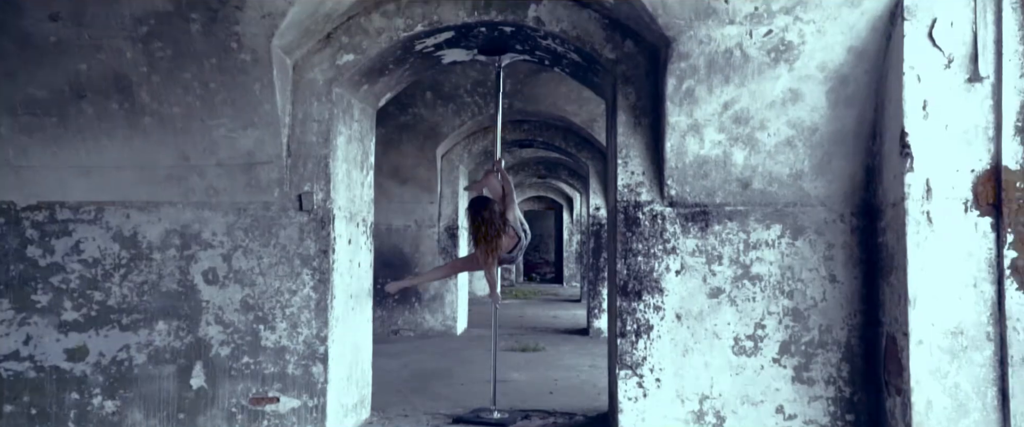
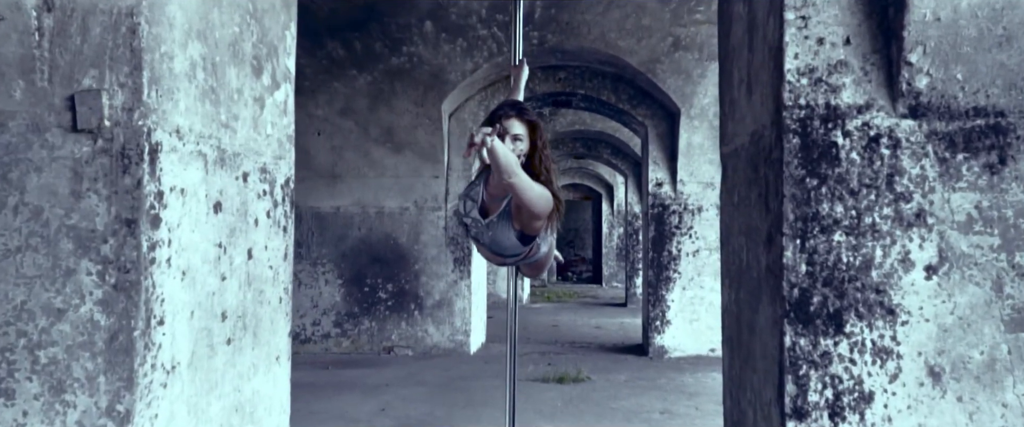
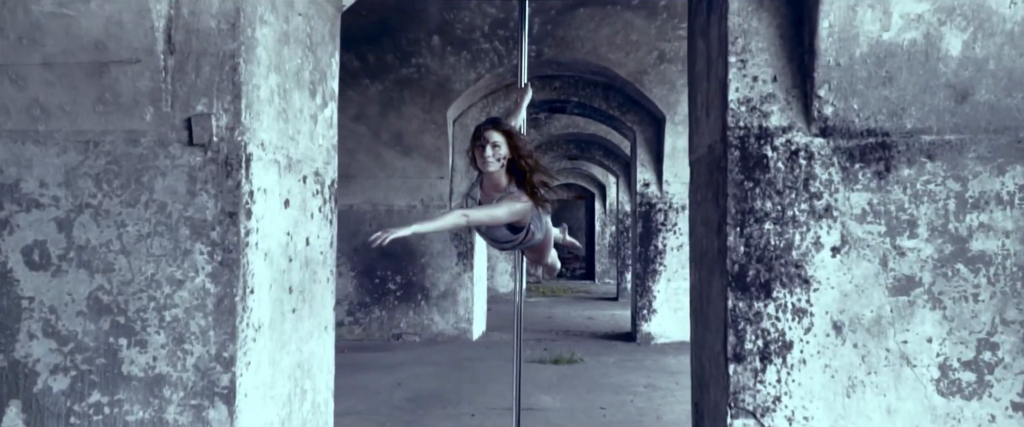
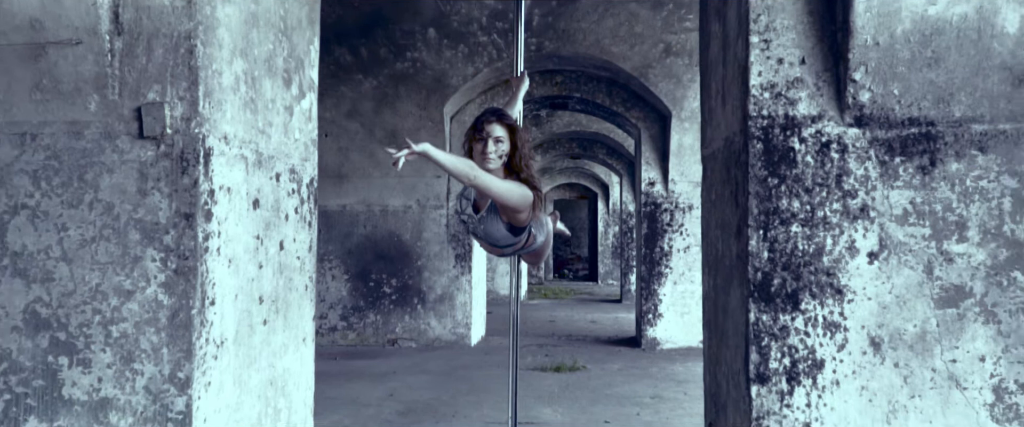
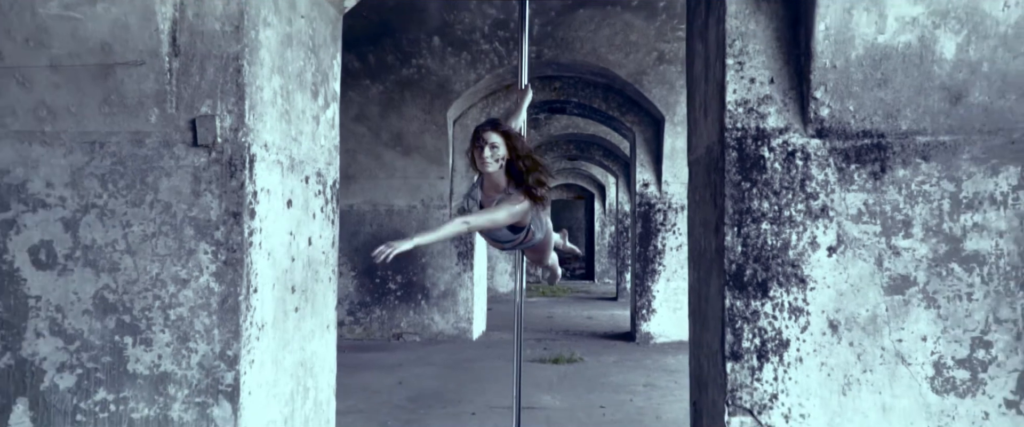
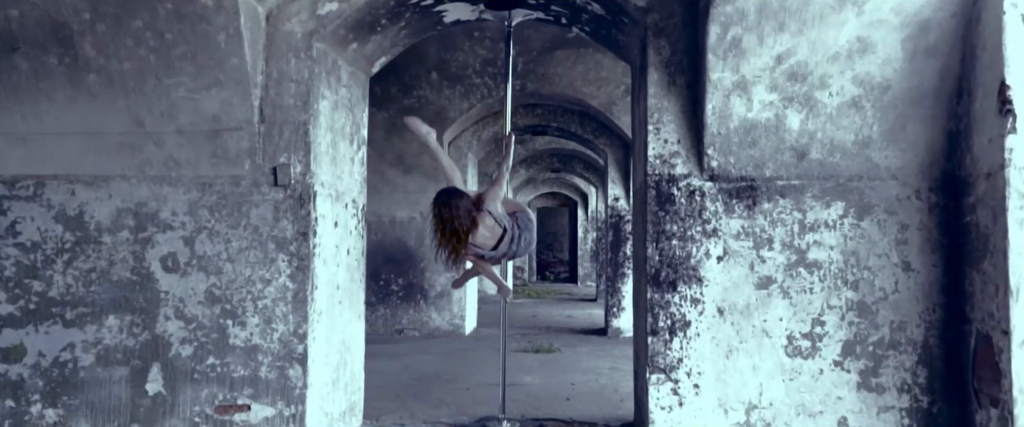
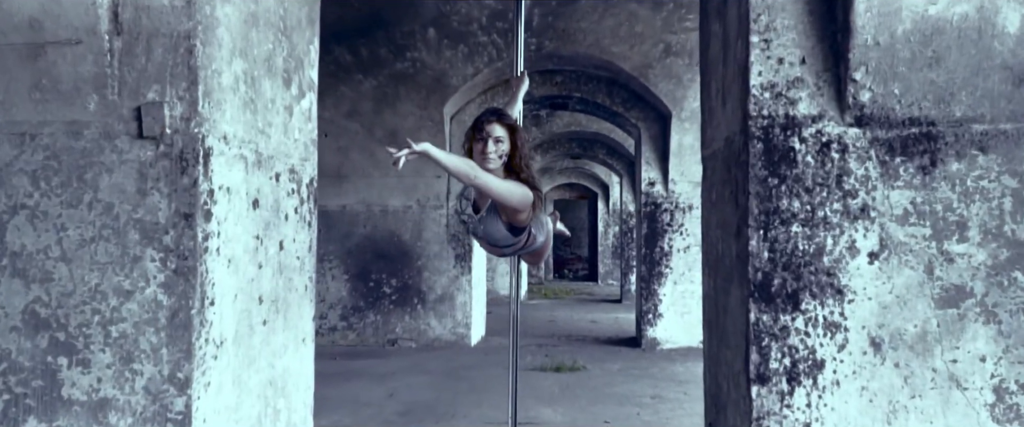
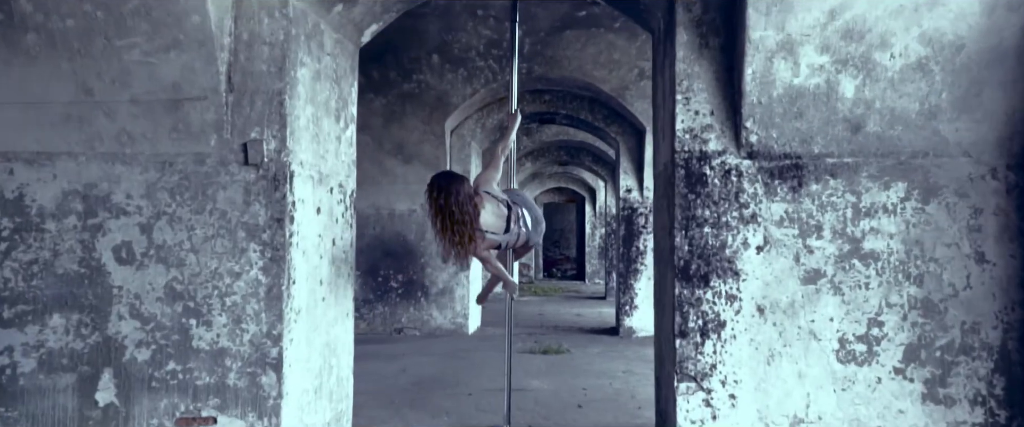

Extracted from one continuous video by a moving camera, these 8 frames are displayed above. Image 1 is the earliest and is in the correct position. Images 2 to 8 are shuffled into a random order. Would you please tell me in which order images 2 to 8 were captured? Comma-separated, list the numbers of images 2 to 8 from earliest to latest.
6, 8, 3, 7, 2, 4, 5
